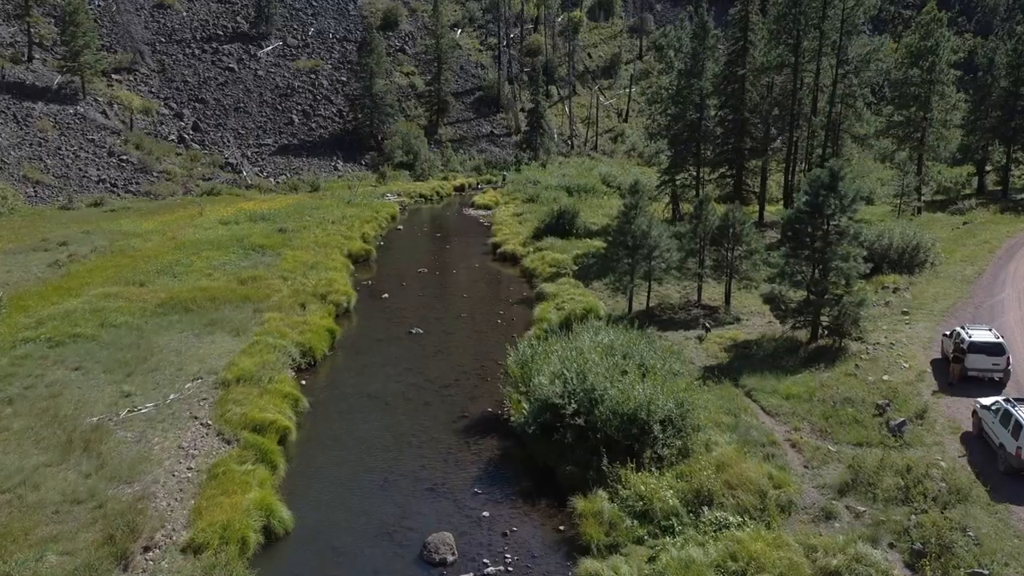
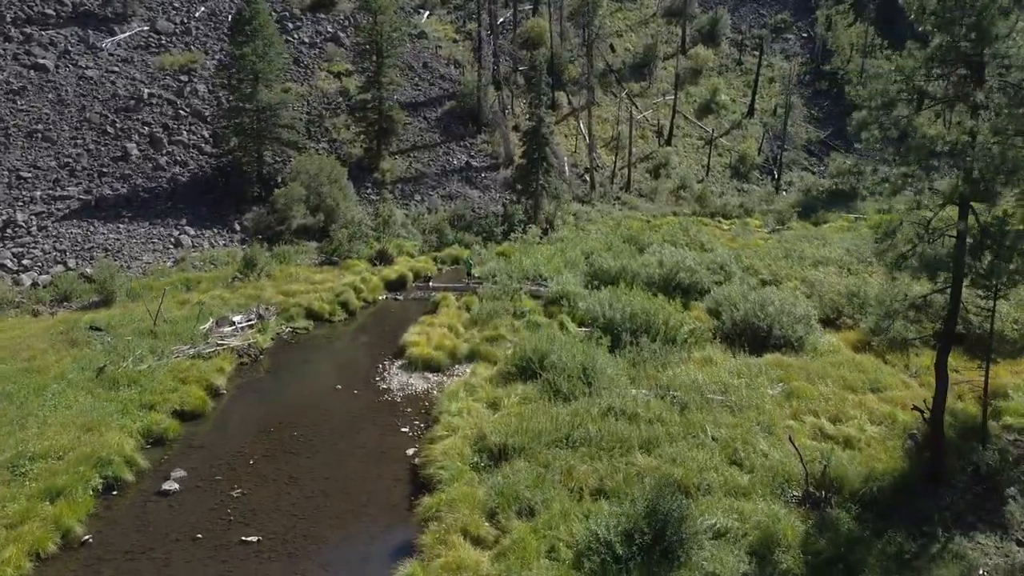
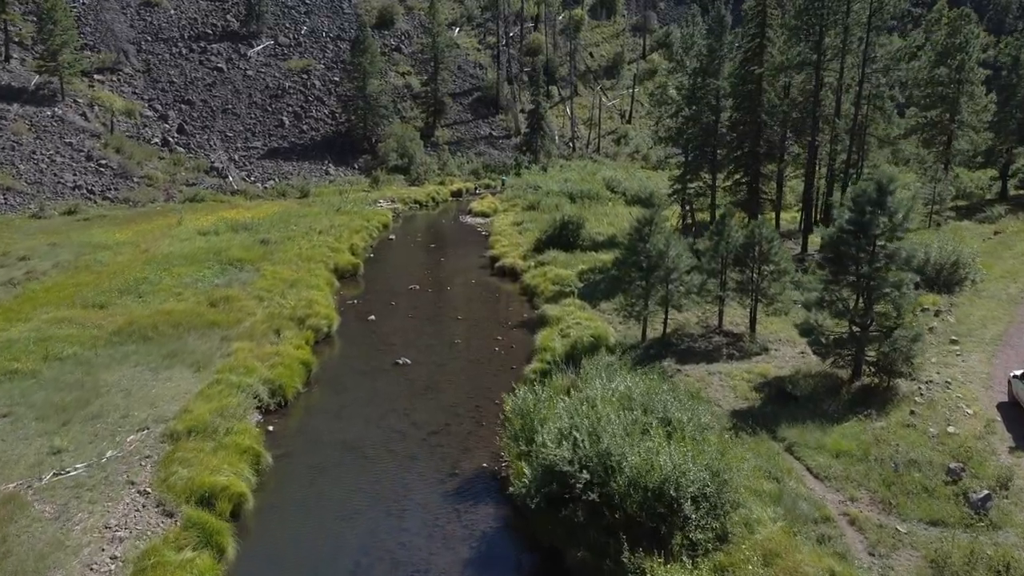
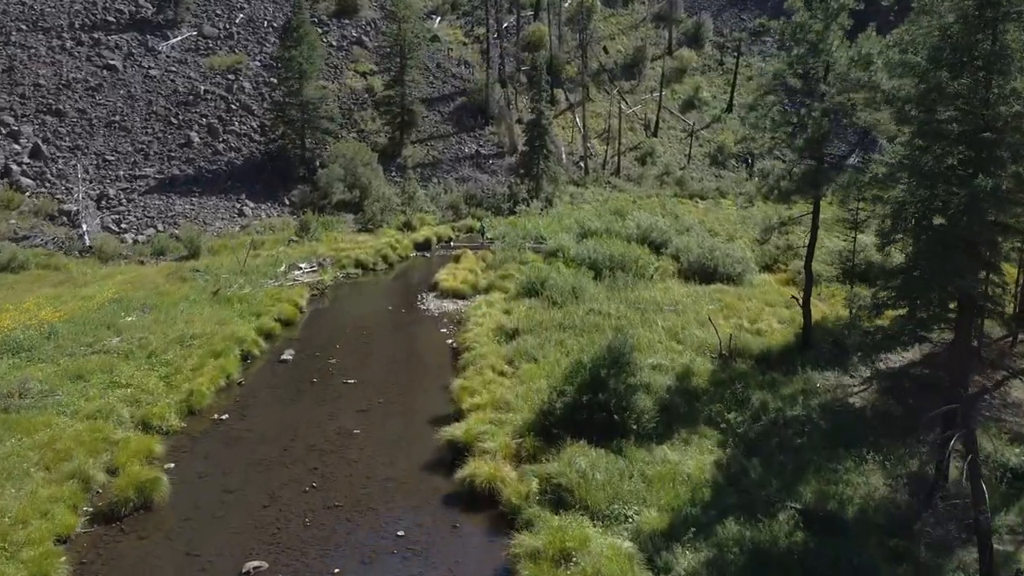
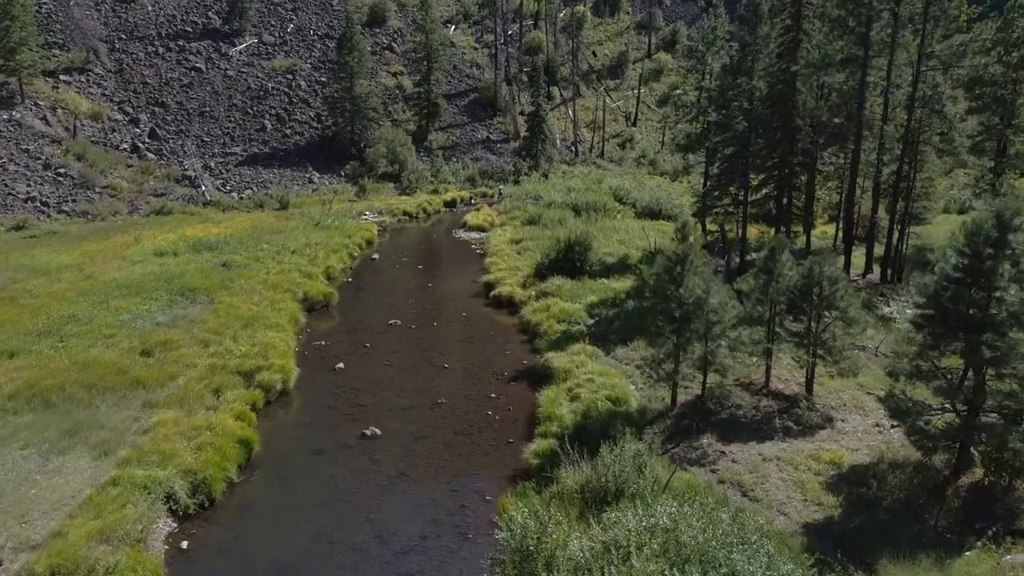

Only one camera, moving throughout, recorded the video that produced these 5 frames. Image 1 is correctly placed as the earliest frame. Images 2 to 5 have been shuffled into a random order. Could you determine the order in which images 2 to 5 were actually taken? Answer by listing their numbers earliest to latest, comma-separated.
3, 5, 4, 2
